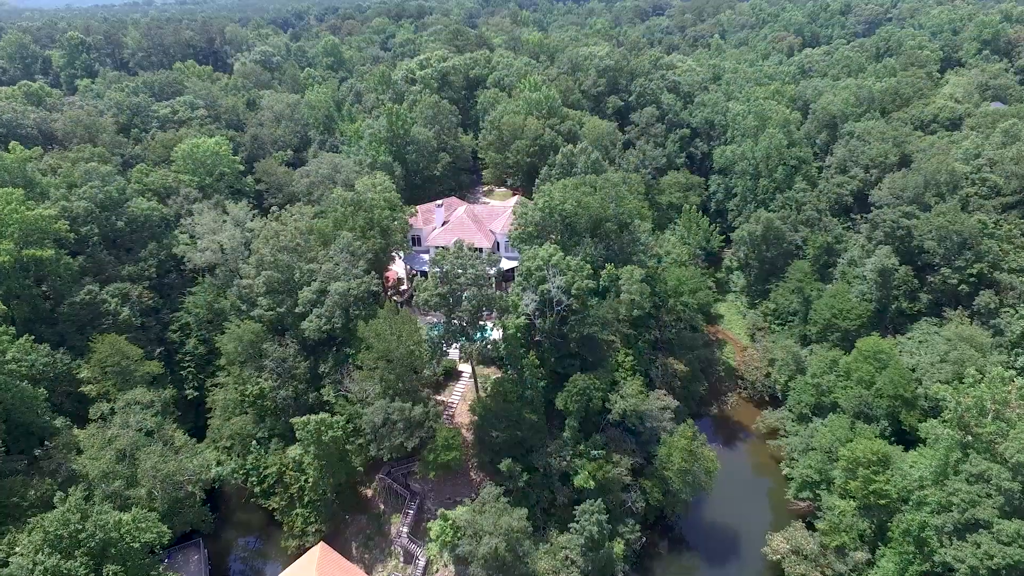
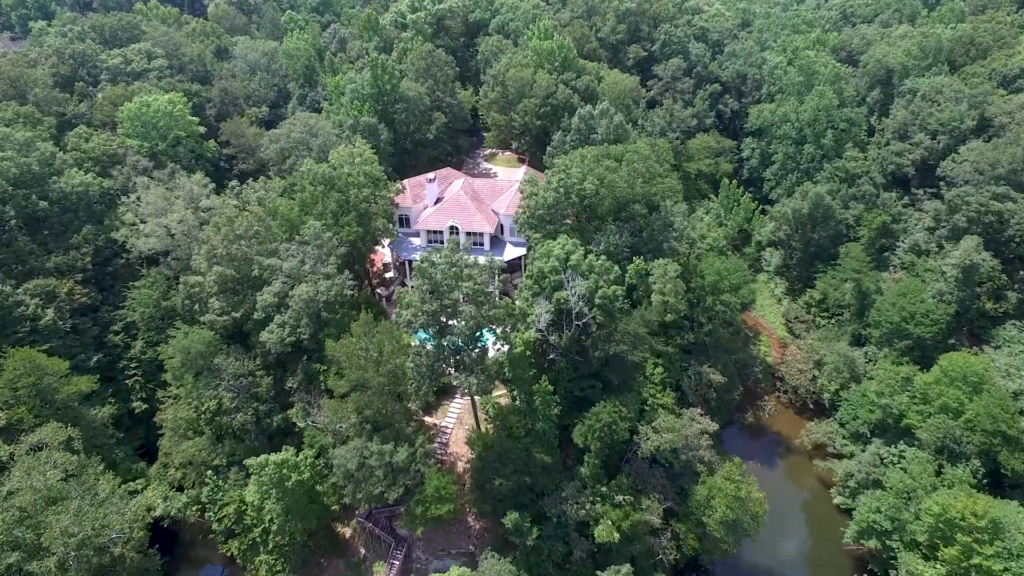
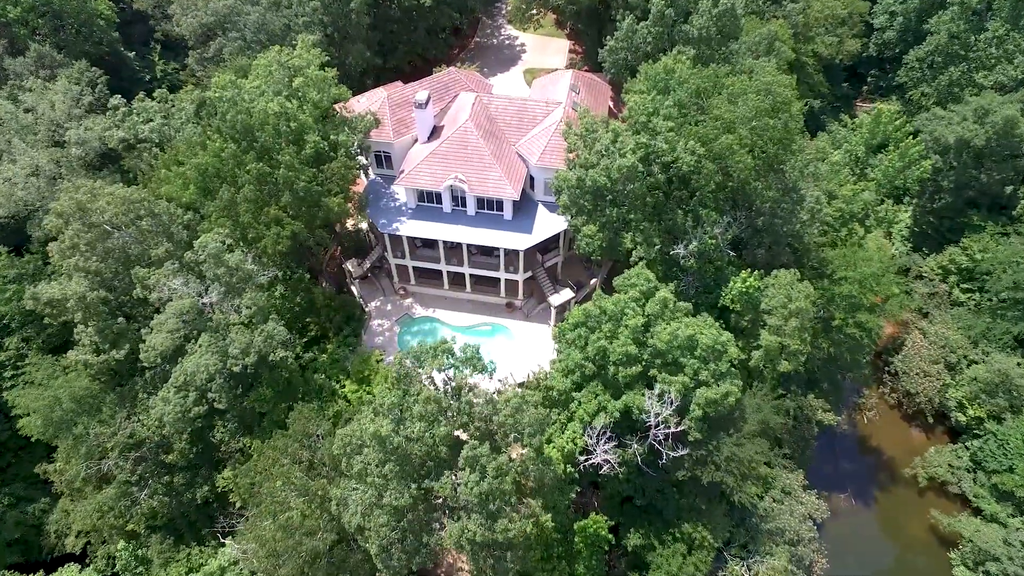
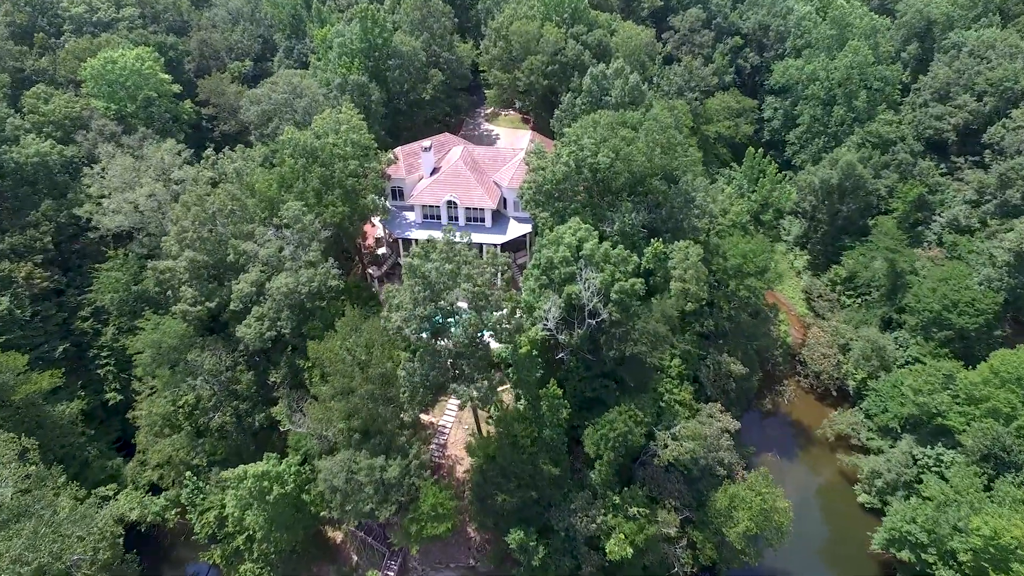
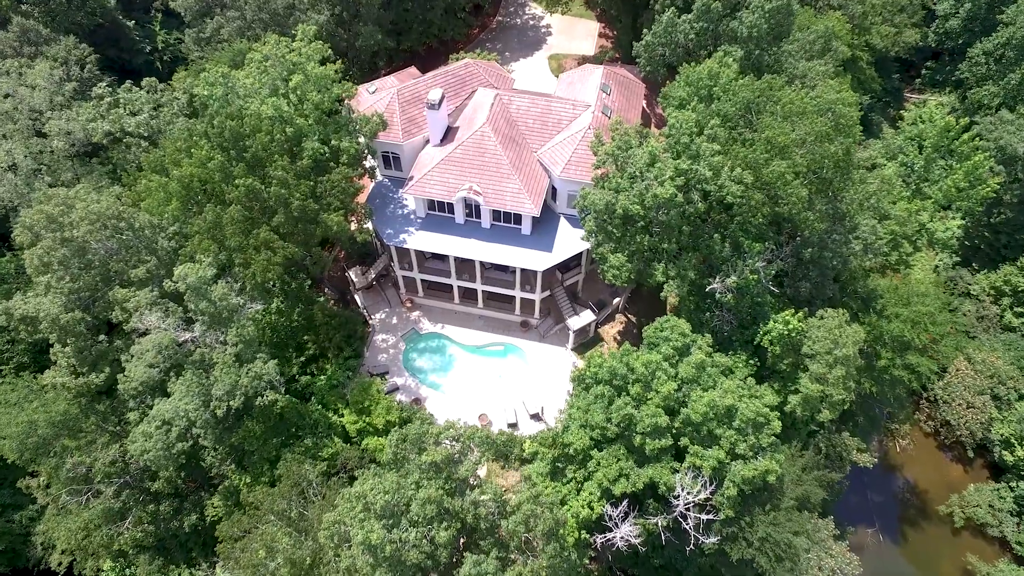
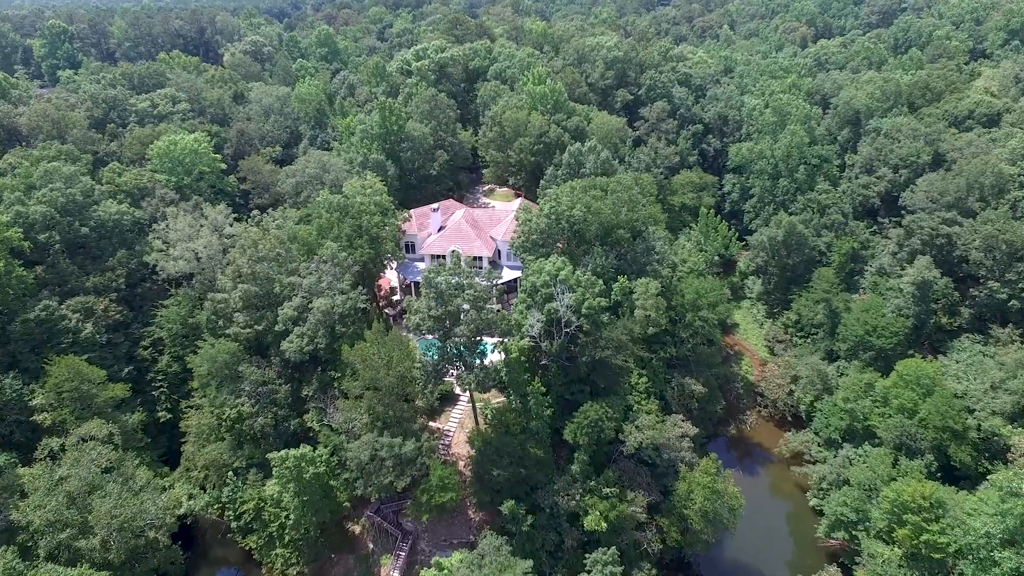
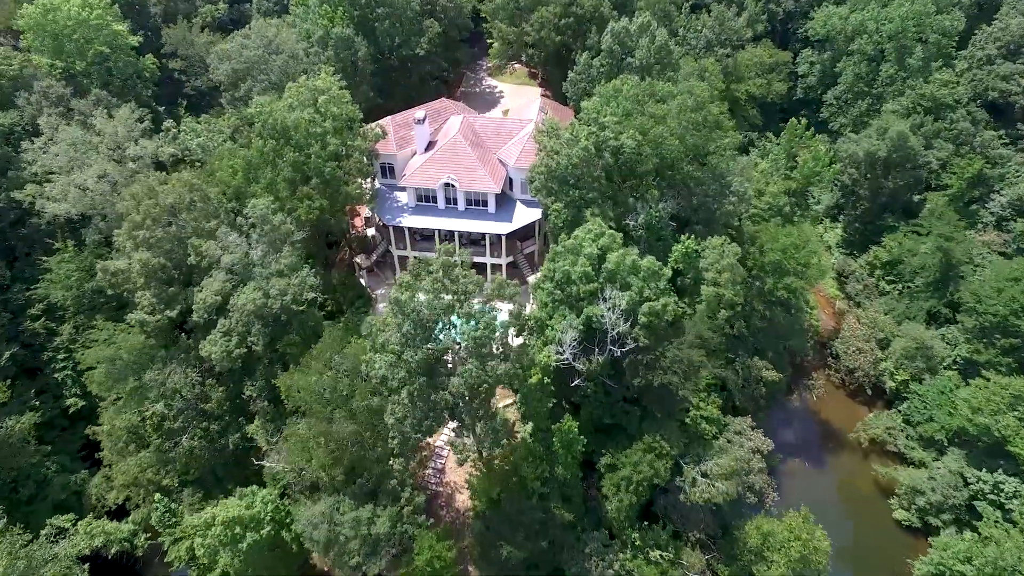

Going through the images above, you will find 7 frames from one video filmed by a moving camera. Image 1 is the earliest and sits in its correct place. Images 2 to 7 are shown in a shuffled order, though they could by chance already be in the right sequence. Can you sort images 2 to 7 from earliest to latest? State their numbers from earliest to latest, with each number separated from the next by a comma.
6, 2, 4, 7, 3, 5
